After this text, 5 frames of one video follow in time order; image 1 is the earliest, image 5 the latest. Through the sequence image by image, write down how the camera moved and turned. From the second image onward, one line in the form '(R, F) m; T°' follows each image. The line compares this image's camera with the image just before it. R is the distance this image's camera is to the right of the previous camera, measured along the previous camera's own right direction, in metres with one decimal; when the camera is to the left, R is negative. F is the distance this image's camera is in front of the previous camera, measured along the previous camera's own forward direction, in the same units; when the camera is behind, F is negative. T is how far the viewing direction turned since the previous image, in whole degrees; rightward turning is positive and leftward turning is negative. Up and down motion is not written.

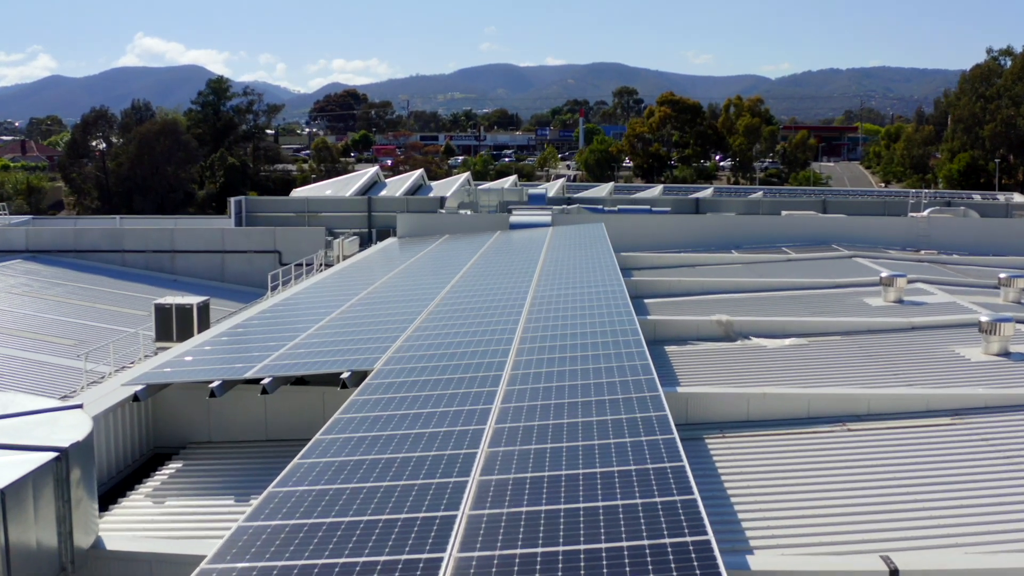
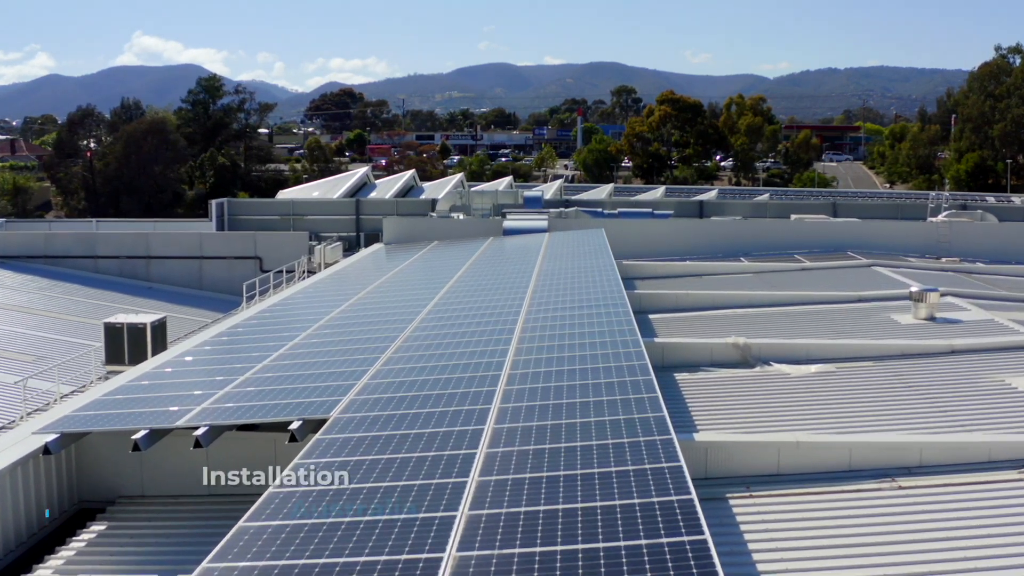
(+0.1, +1.7) m; 0°
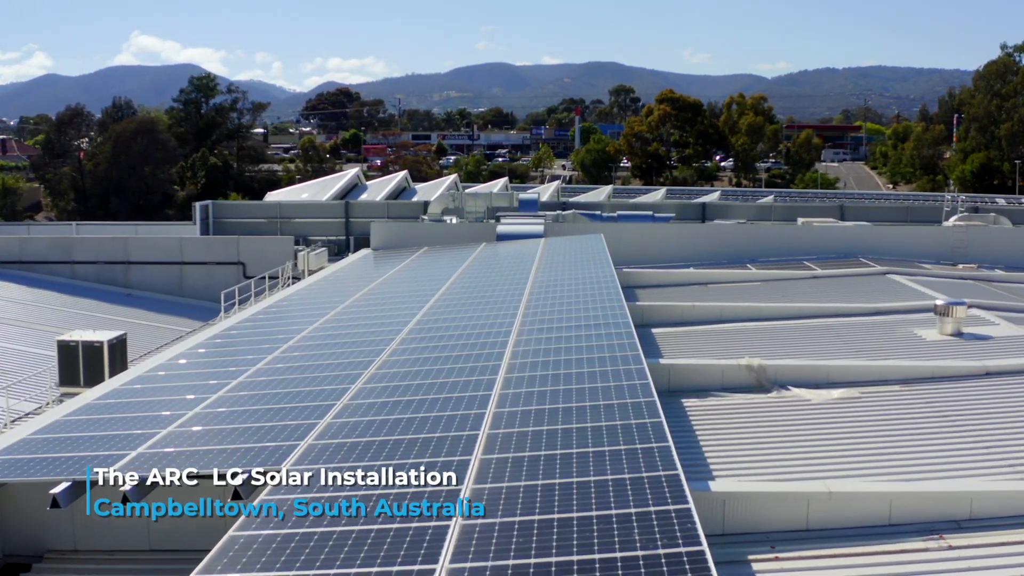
(+0.1, +1.2) m; 0°
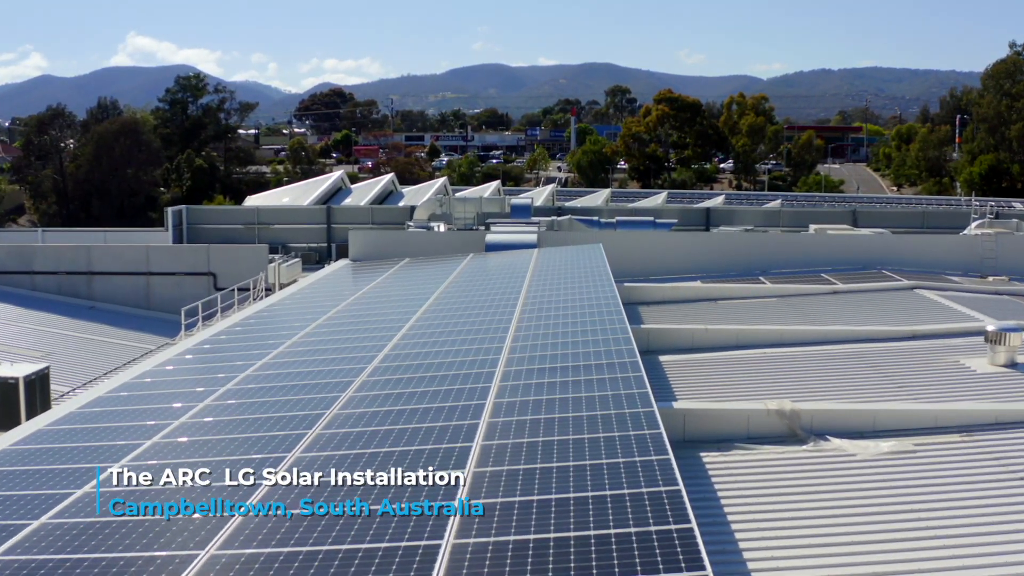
(+0.1, +1.9) m; 0°
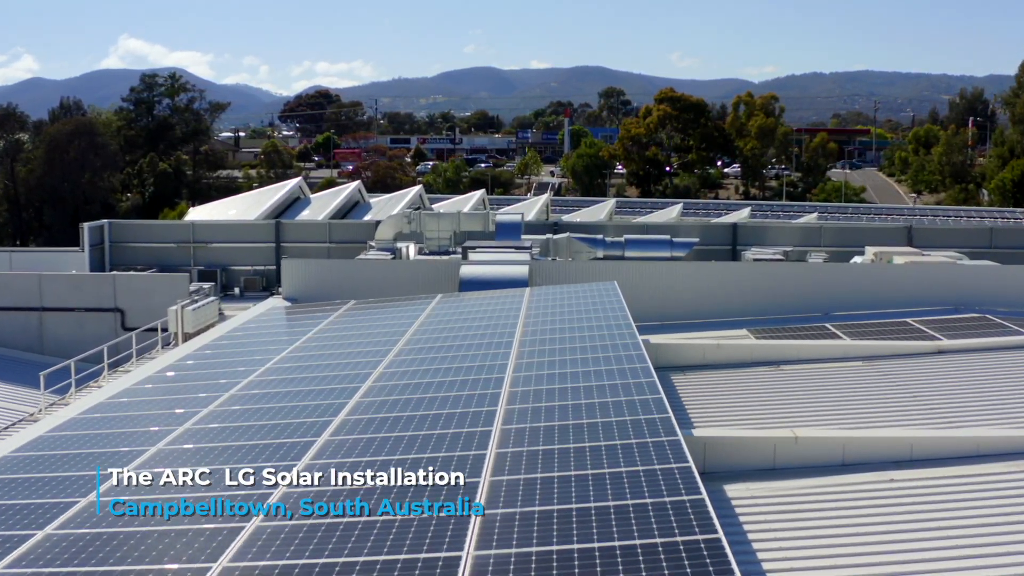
(+0.1, +5.2) m; +1°
